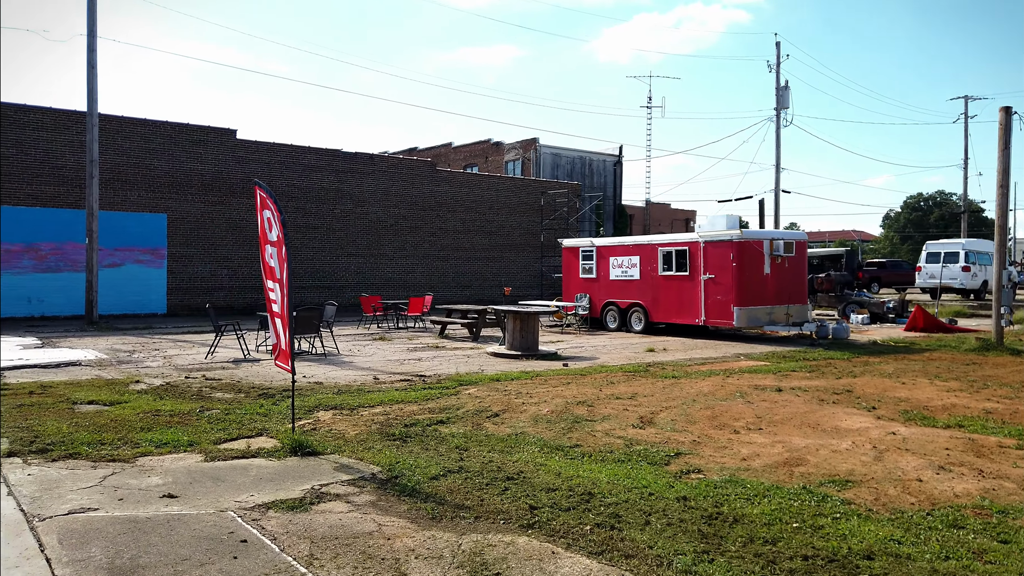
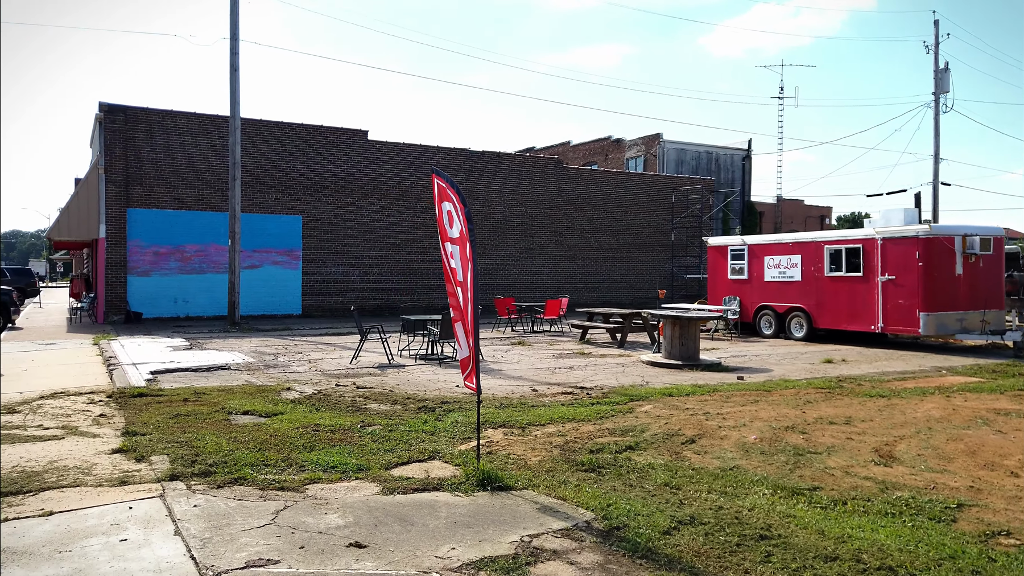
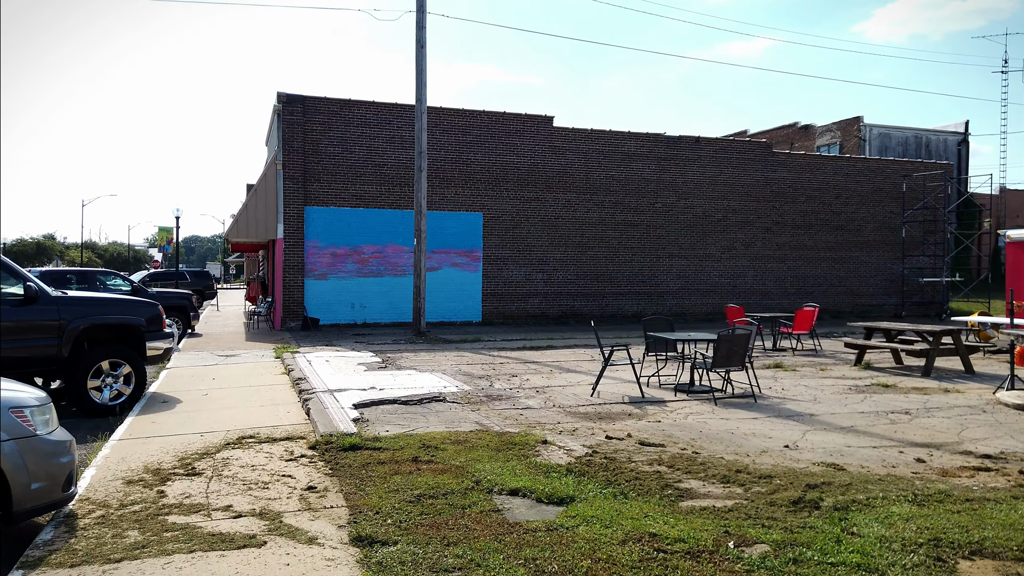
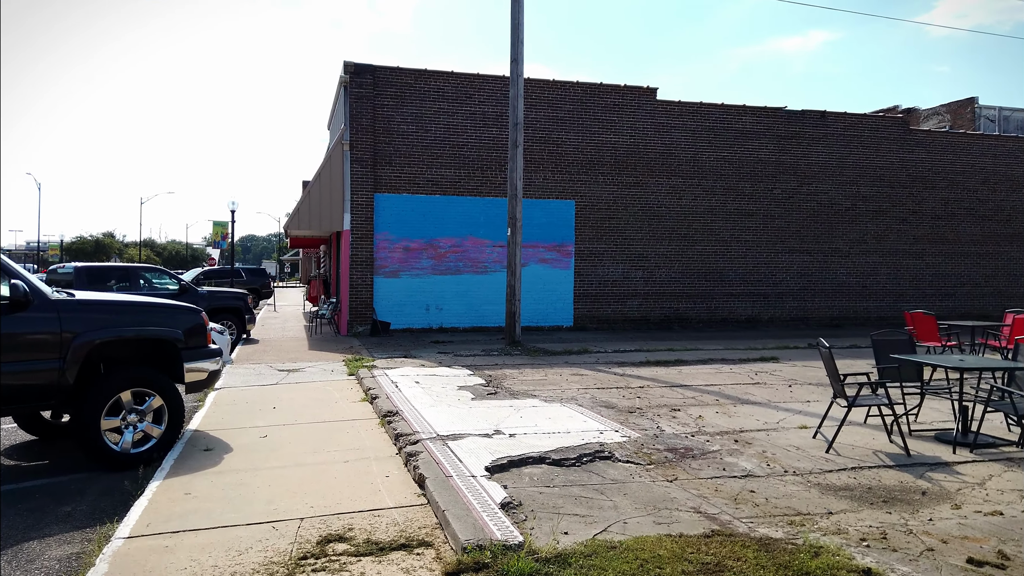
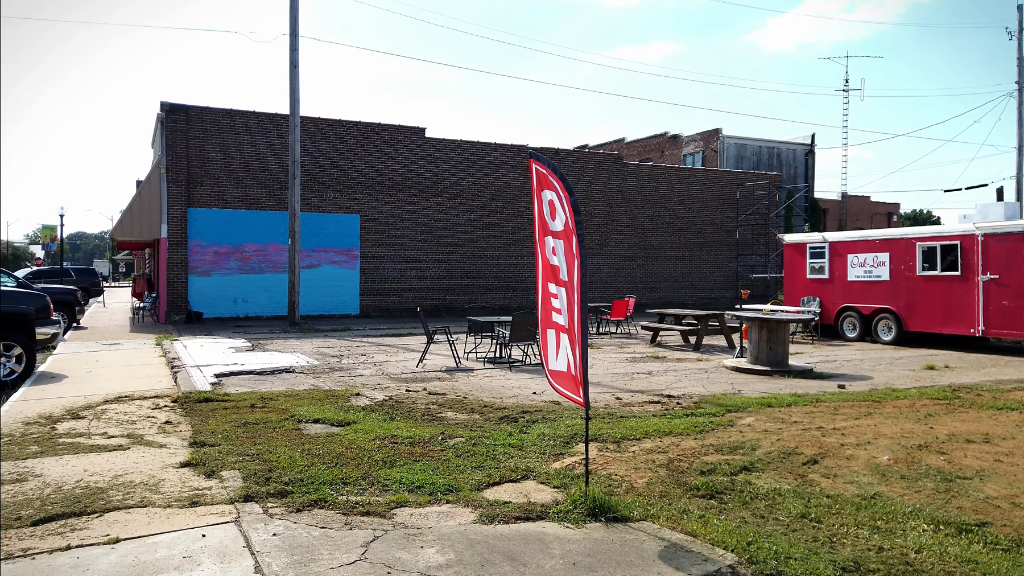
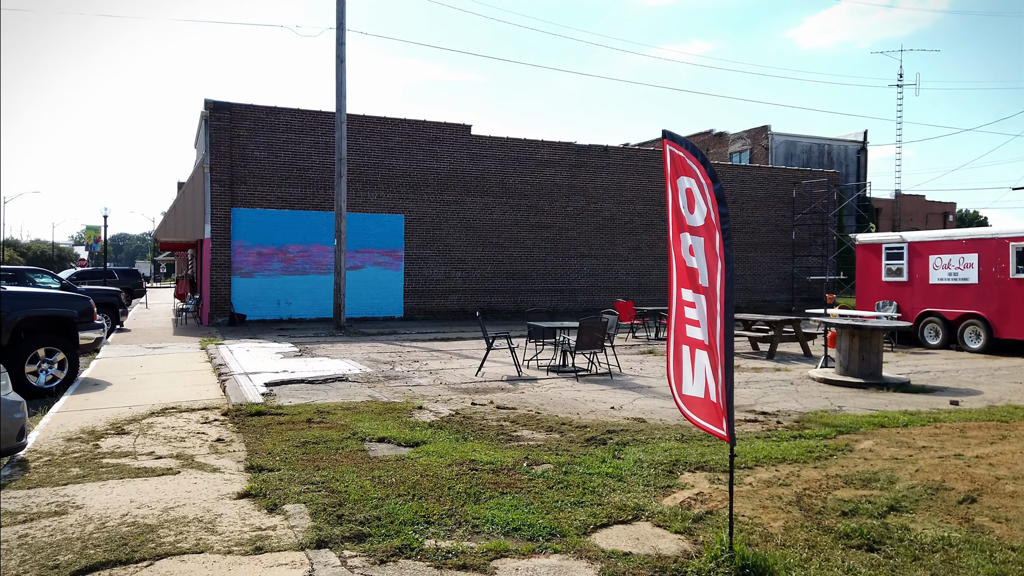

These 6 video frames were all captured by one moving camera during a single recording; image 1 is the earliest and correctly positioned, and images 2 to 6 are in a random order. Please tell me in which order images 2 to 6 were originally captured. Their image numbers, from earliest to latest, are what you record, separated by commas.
2, 5, 6, 3, 4
